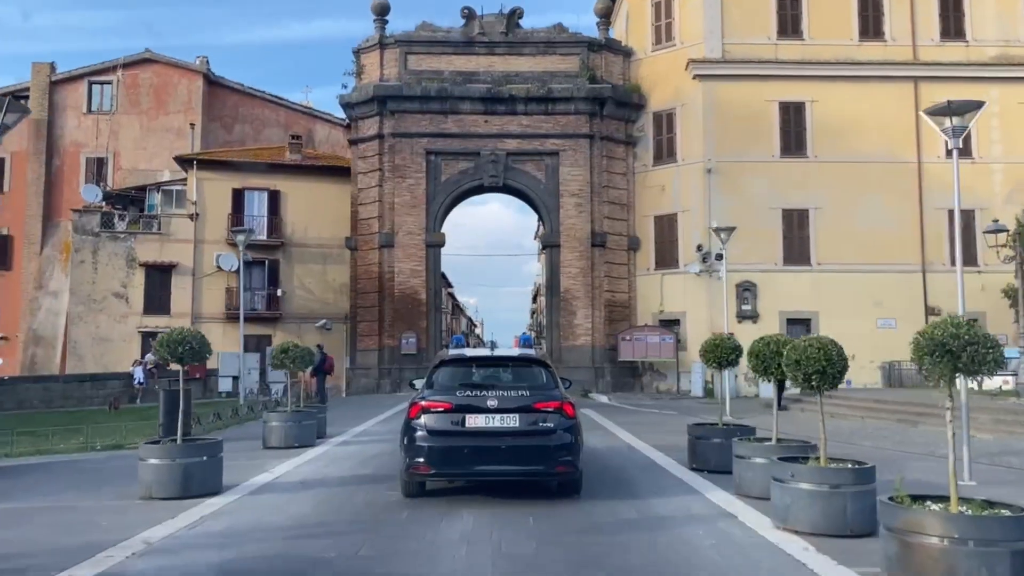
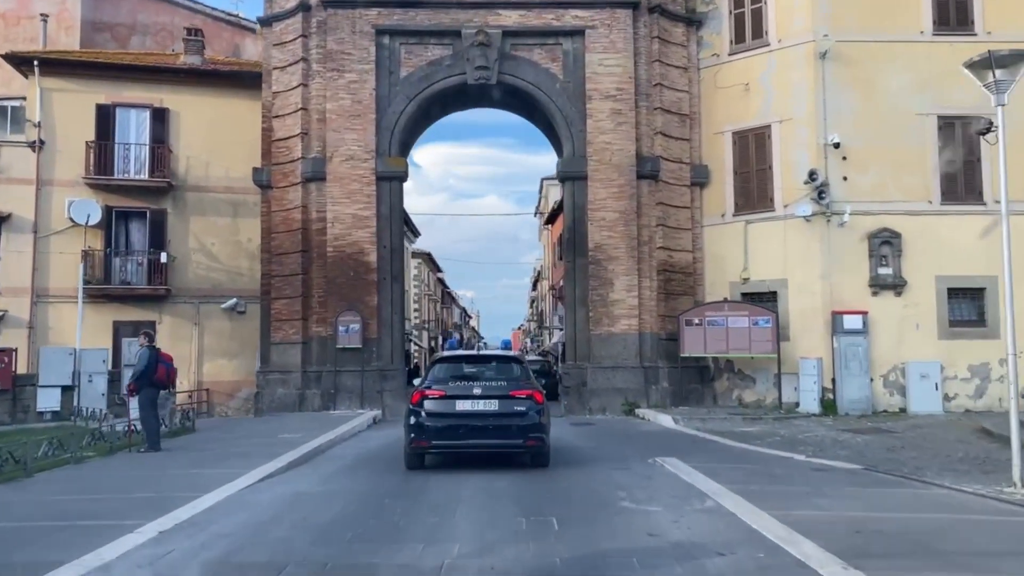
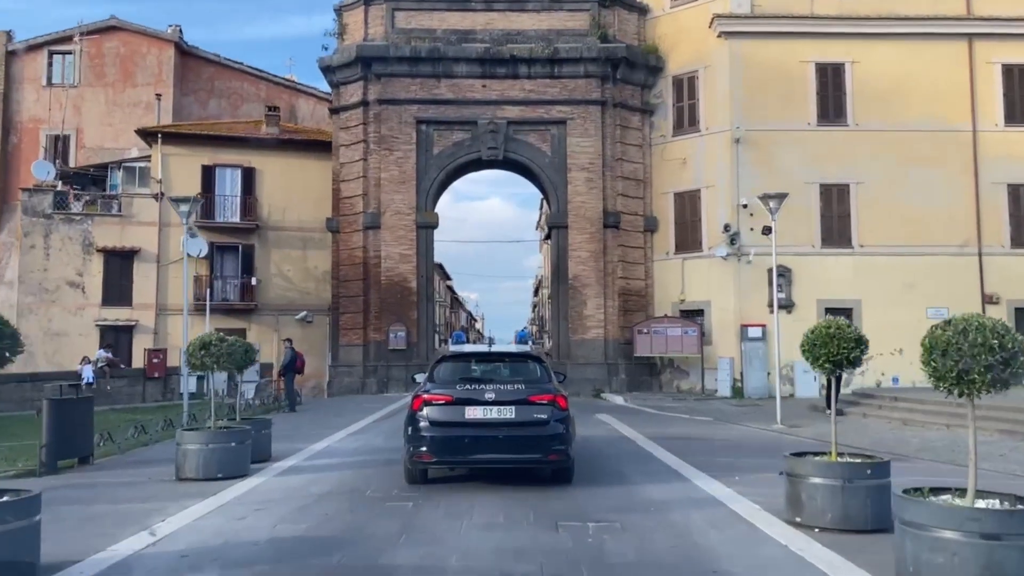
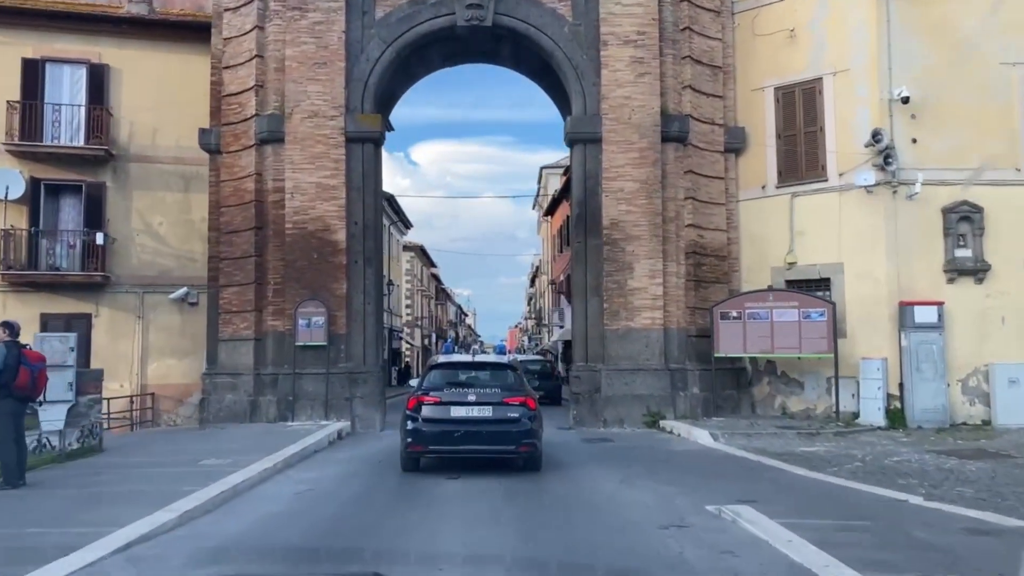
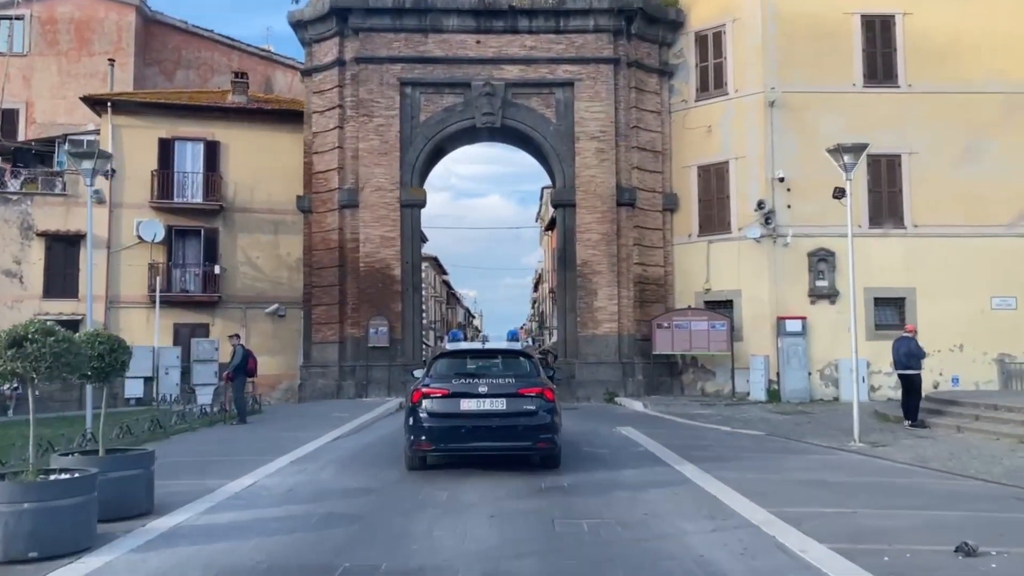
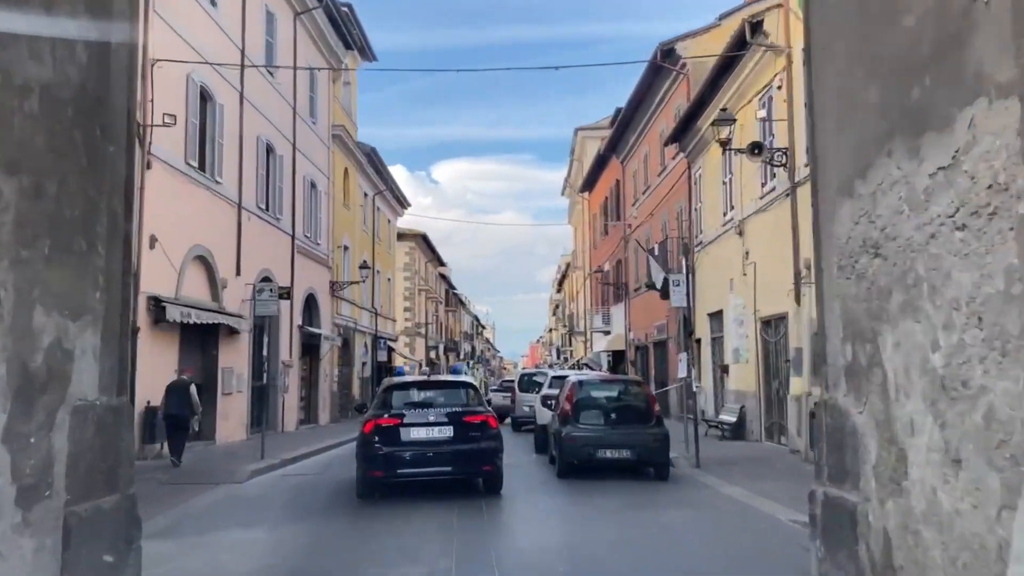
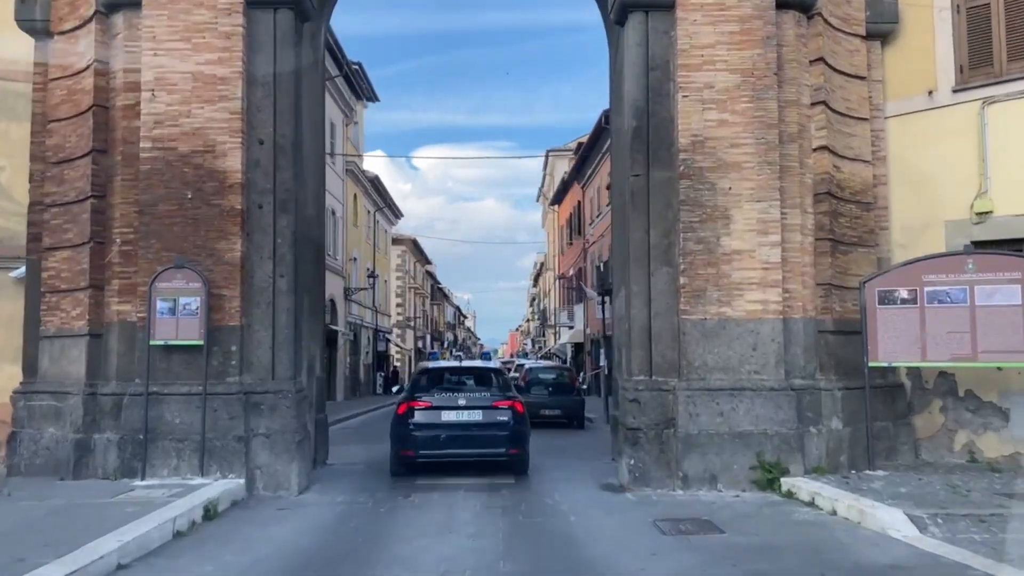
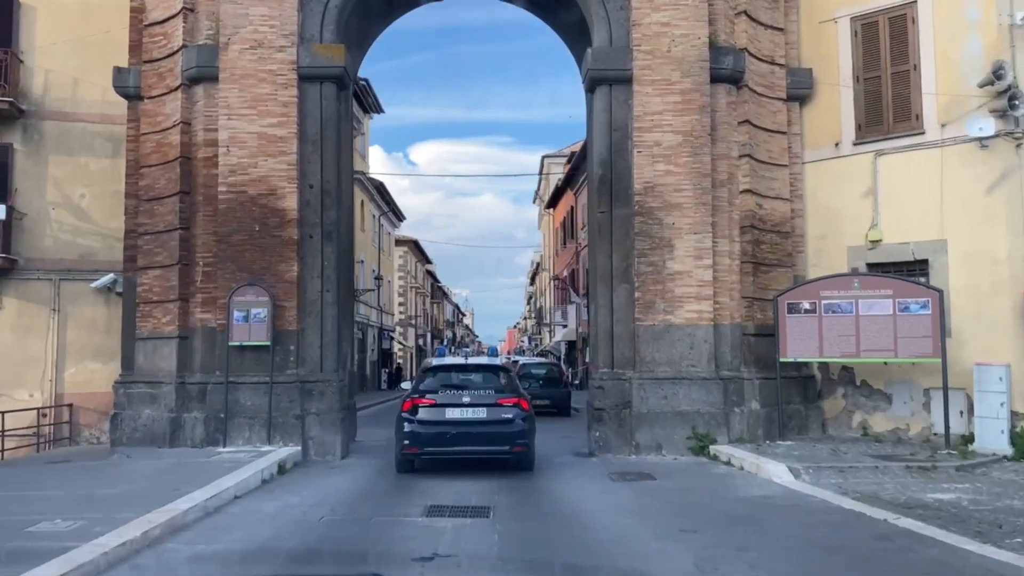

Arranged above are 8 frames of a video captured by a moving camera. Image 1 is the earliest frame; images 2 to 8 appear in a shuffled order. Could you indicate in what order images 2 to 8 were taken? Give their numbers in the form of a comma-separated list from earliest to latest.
3, 5, 2, 4, 8, 7, 6
